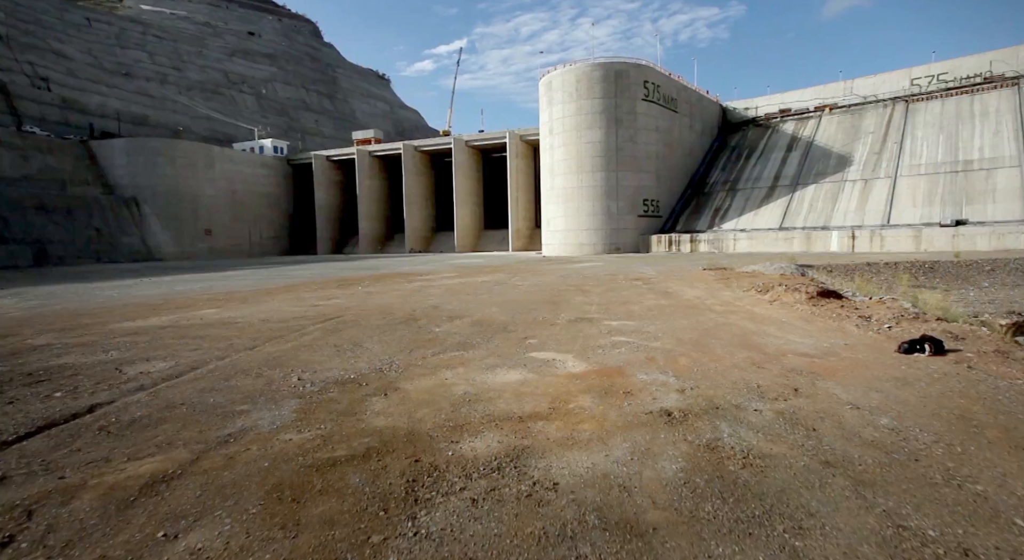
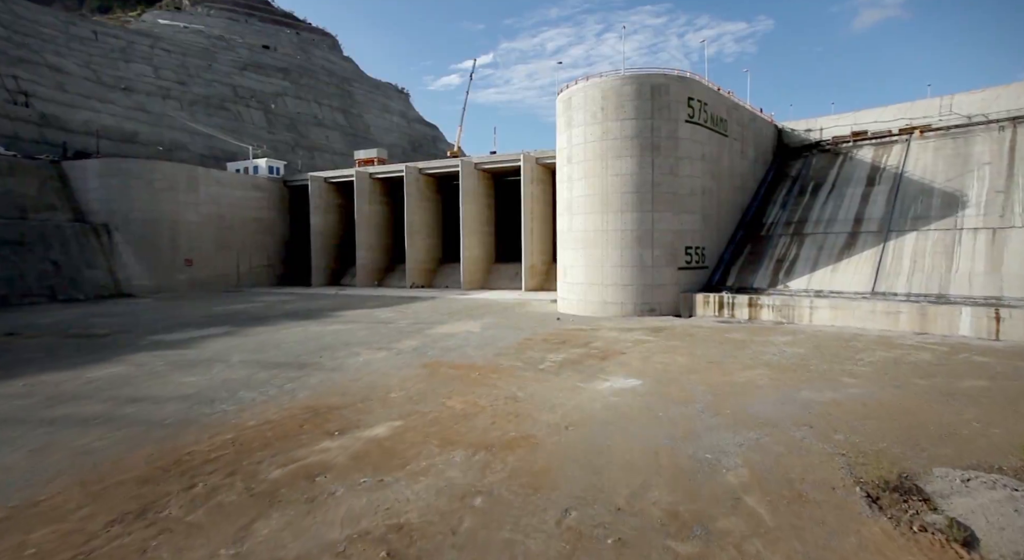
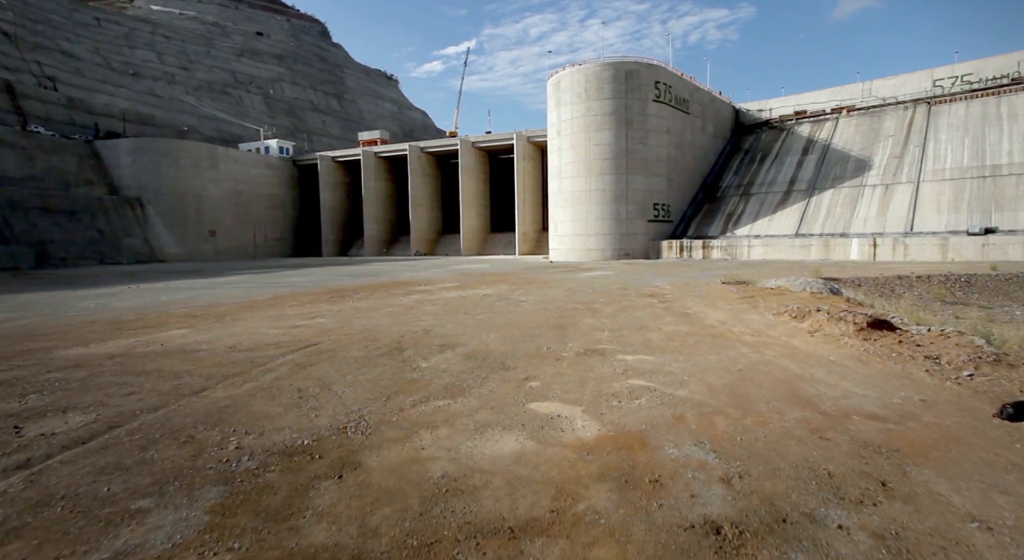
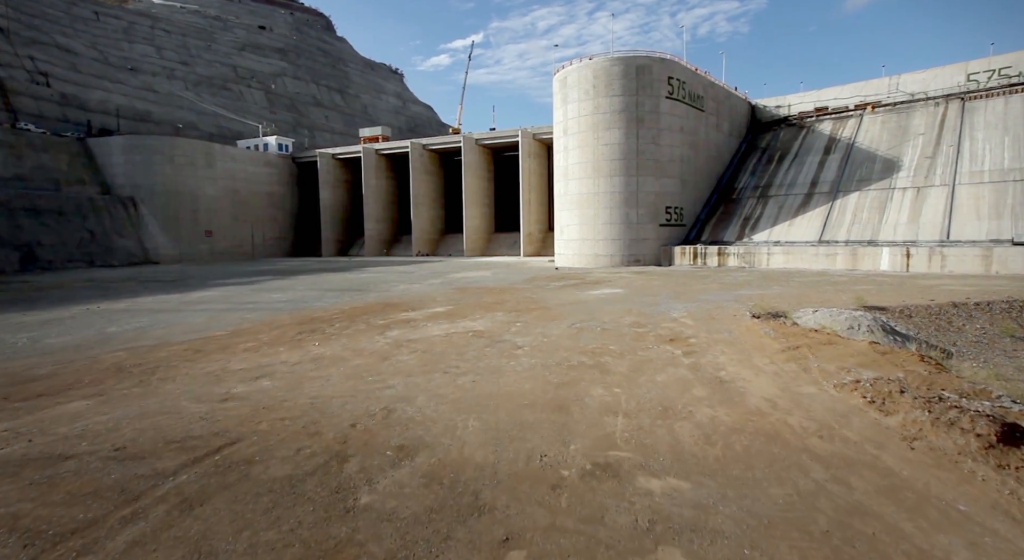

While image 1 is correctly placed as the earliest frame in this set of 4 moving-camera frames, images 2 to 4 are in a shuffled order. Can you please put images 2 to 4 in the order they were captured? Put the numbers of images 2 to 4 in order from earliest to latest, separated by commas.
3, 4, 2
